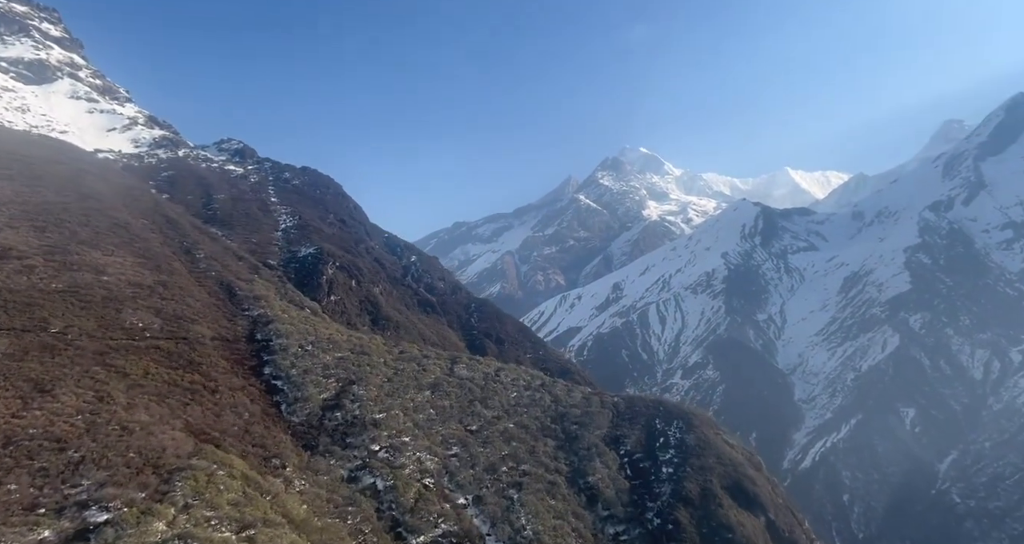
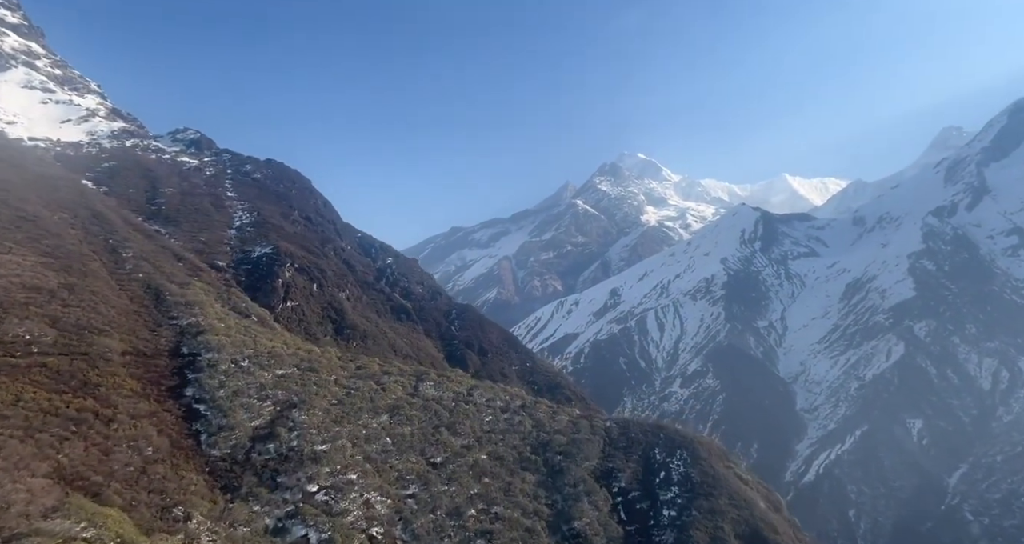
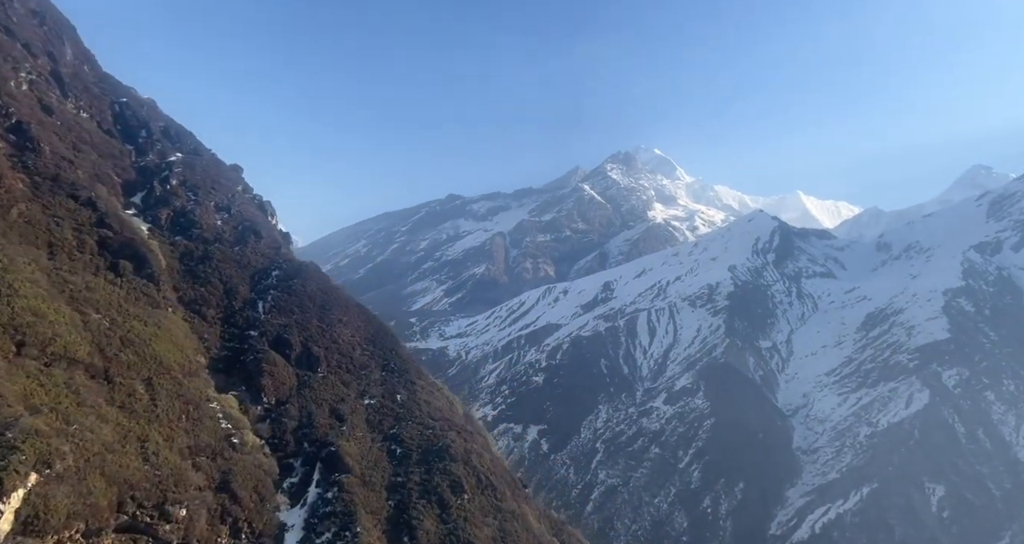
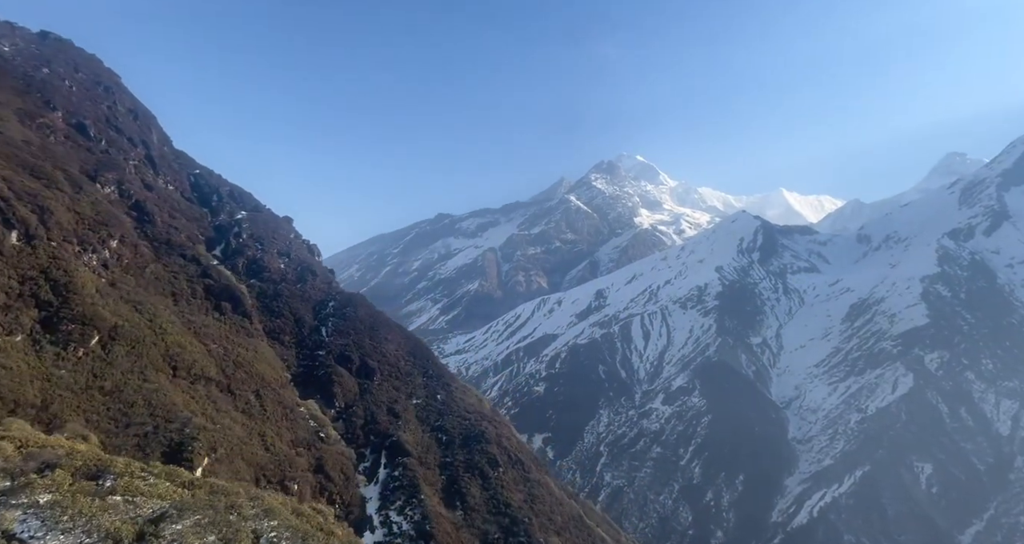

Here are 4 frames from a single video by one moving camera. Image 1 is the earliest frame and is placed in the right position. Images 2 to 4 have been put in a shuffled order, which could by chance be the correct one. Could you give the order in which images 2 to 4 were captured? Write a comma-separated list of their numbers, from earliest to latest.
2, 4, 3
